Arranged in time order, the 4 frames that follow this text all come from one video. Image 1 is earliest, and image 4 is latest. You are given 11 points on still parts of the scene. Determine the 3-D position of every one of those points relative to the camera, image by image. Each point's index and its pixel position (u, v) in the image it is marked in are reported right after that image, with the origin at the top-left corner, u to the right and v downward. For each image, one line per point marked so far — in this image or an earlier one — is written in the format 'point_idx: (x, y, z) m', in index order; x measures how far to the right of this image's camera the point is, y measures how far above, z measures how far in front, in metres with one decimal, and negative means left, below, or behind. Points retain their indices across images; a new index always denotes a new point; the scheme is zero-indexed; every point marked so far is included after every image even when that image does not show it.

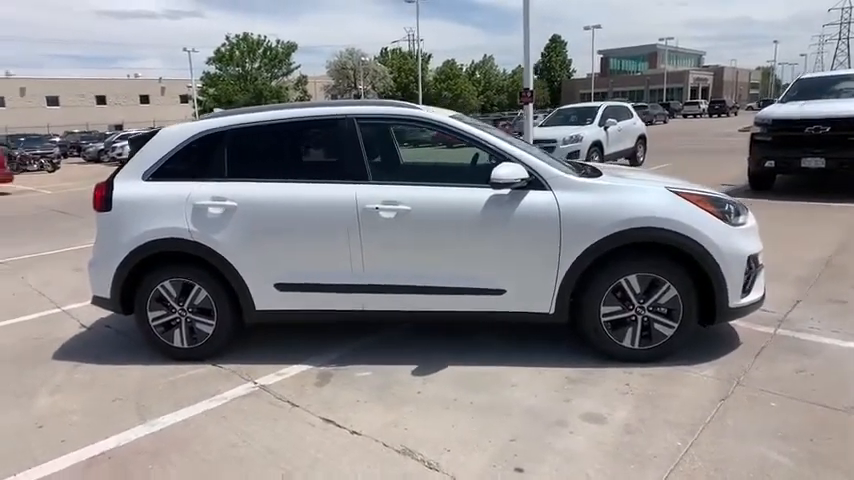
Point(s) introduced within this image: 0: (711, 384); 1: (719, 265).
0: (+1.9, -1.0, +3.8) m
1: (+2.0, -0.2, +4.0) m
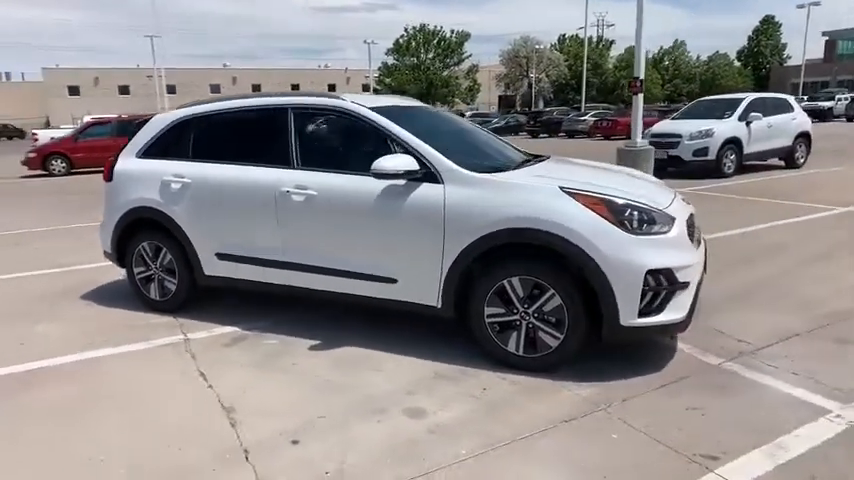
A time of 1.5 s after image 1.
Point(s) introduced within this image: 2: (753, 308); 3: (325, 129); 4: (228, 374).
0: (+0.9, -1.0, +3.5) m
1: (+1.1, -0.2, +3.6) m
2: (+2.9, -0.6, +5.1) m
3: (-0.8, +0.9, +4.5) m
4: (-1.4, -0.9, +4.0) m
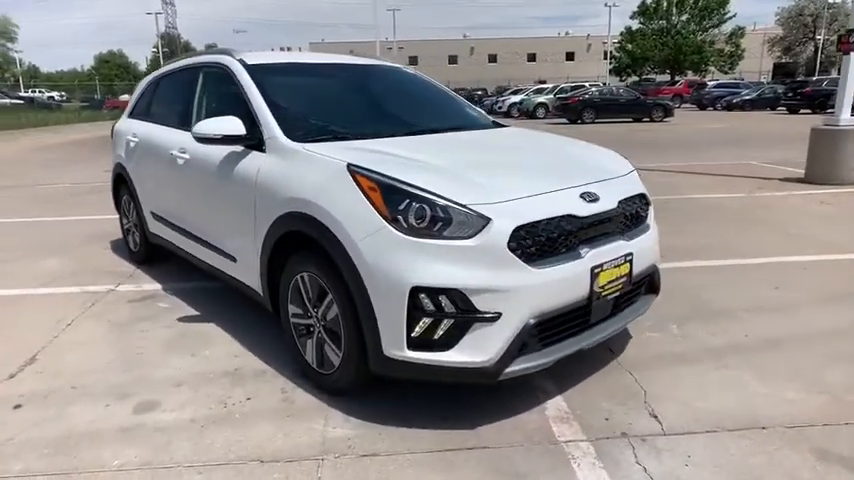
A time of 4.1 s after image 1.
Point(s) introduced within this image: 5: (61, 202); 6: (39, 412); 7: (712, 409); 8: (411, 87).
0: (-0.6, -1.0, +2.8) m
1: (-0.3, -0.2, +2.7) m
2: (+1.9, -0.8, +3.4) m
3: (-1.6, +1.1, +4.3) m
4: (-2.5, -0.6, +4.1) m
5: (-5.5, +0.6, +8.7) m
6: (-2.1, -0.9, +3.1) m
7: (+1.5, -0.9, +3.0) m
8: (-0.1, +1.2, +4.6) m
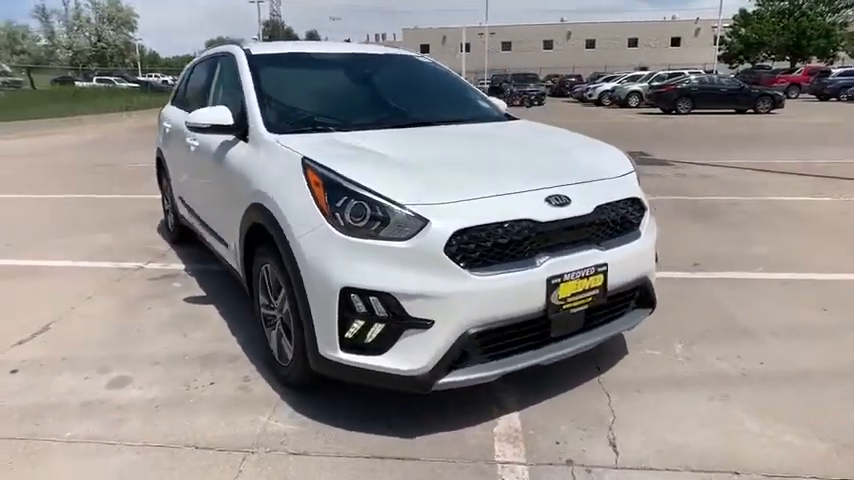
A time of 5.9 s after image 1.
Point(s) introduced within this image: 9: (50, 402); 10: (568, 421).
0: (-0.9, -0.9, +2.8) m
1: (-0.6, -0.2, +2.6) m
2: (+1.7, -0.8, +3.0) m
3: (-1.5, +1.2, +4.3) m
4: (-2.5, -0.5, +4.4) m
5: (-4.8, +1.0, +9.4) m
6: (-2.3, -0.8, +3.3) m
7: (+1.2, -0.9, +2.7) m
8: (0.0, +1.3, +4.4) m
9: (-2.0, -0.9, +3.1) m
10: (+0.7, -0.9, +2.8) m
